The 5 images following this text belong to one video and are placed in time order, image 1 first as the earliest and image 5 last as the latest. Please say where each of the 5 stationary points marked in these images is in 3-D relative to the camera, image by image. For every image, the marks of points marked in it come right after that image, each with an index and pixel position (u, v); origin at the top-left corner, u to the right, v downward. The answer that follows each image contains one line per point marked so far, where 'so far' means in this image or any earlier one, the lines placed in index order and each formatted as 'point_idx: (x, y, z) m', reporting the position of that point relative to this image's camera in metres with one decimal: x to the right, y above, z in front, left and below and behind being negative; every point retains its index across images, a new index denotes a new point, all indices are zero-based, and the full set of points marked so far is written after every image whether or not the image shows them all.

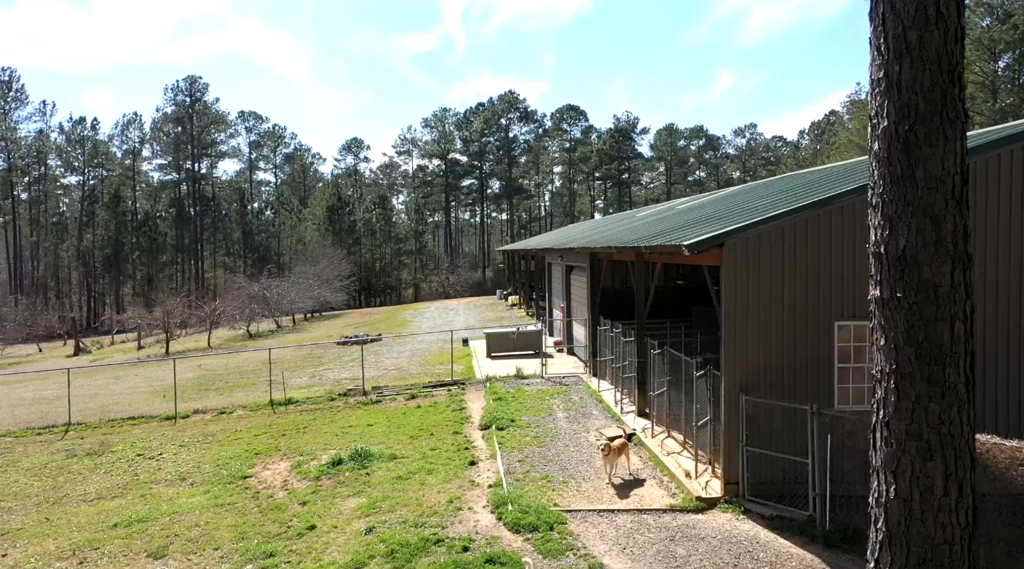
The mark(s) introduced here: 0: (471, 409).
0: (-0.7, -2.2, +14.1) m
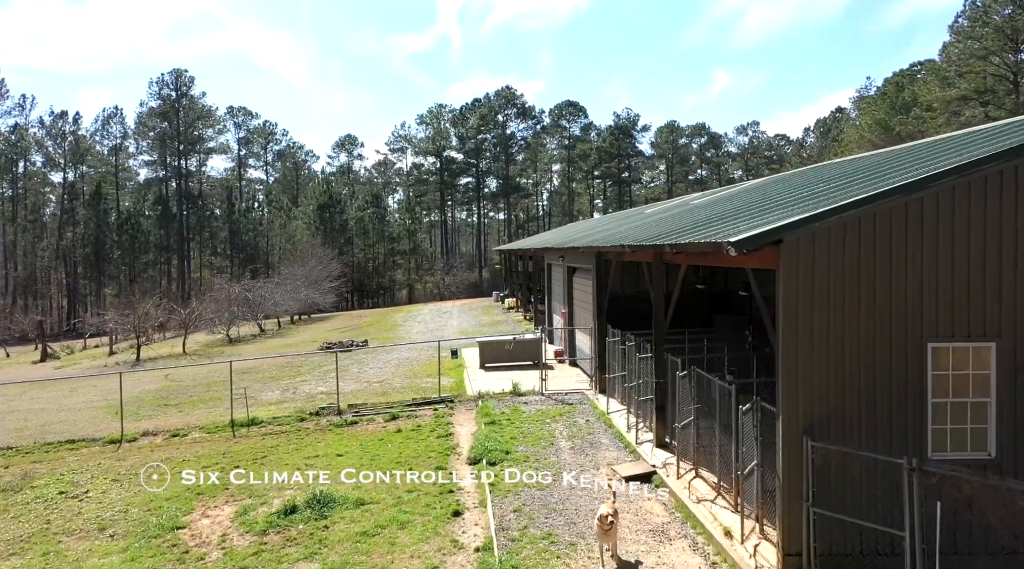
0: (-0.8, -2.2, +12.1) m
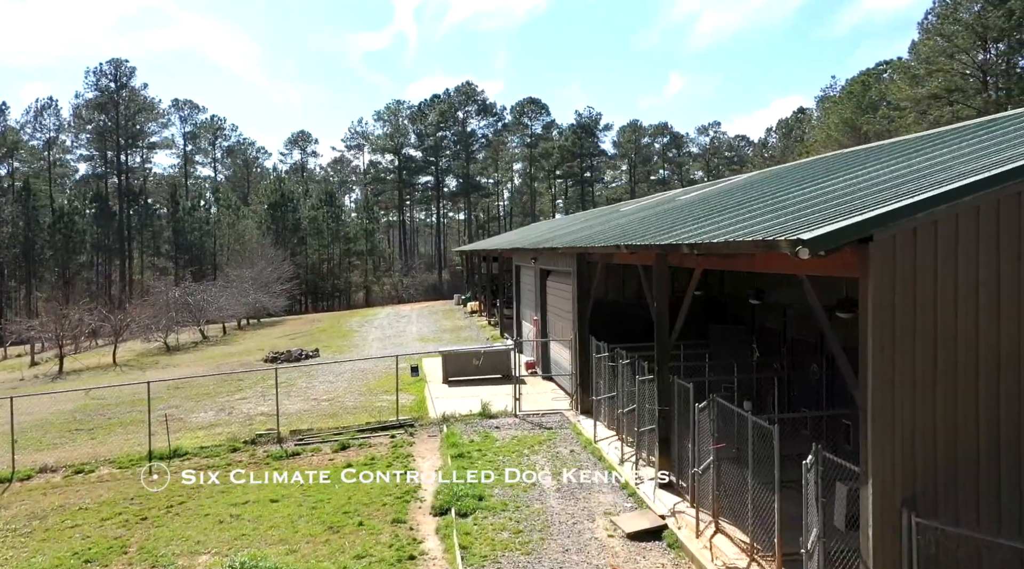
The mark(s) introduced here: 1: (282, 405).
0: (-1.1, -2.3, +10.2) m
1: (-4.3, -2.2, +15.1) m
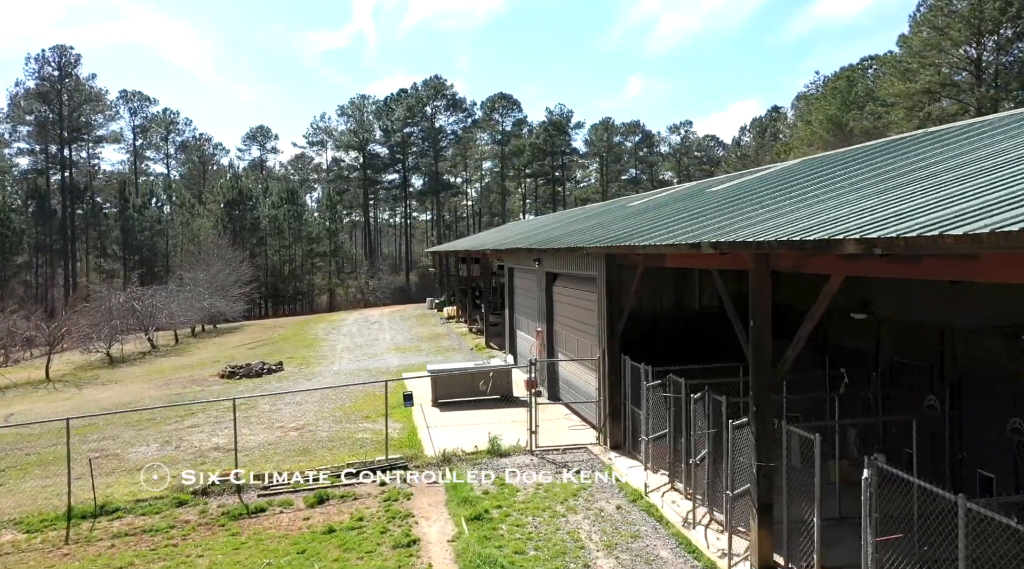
0: (-0.8, -2.4, +7.7) m
1: (-4.2, -2.3, +12.5) m
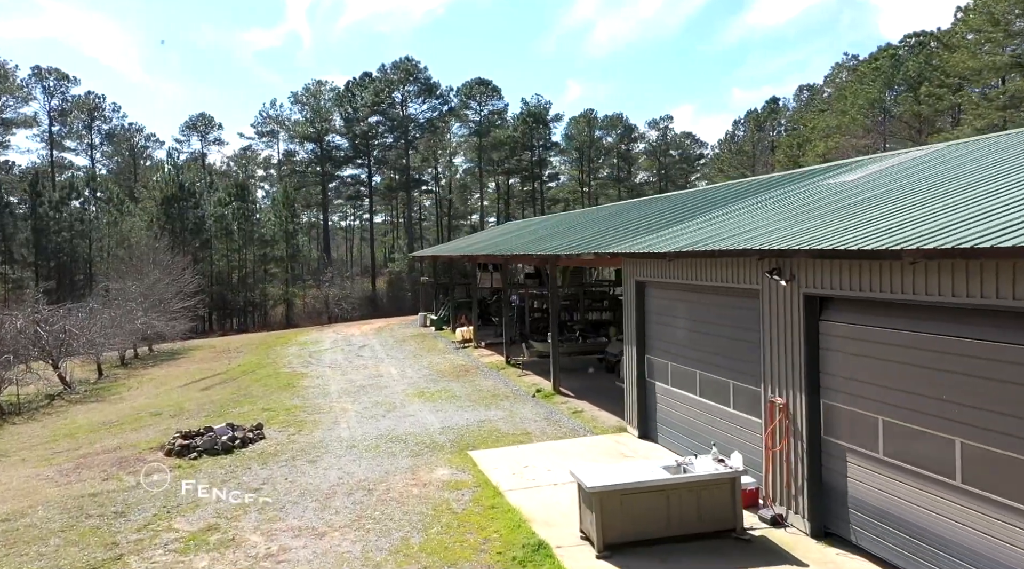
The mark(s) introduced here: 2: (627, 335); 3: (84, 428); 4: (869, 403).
0: (+1.9, -2.7, +0.8) m
1: (-1.8, -2.7, +5.3) m
2: (+1.8, -0.8, +12.0) m
3: (-8.6, -2.9, +16.1) m
4: (+3.1, -1.0, +7.0) m
